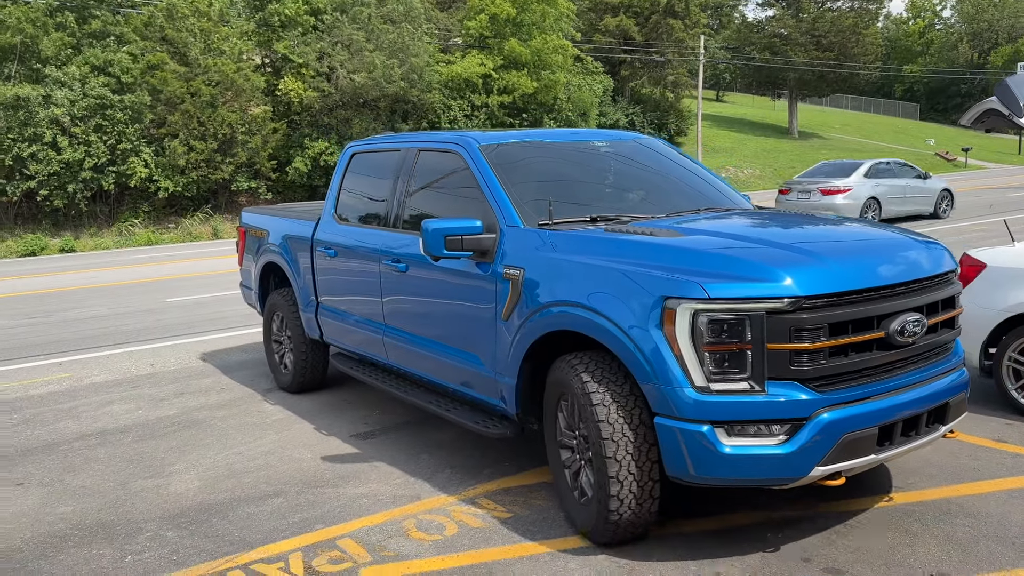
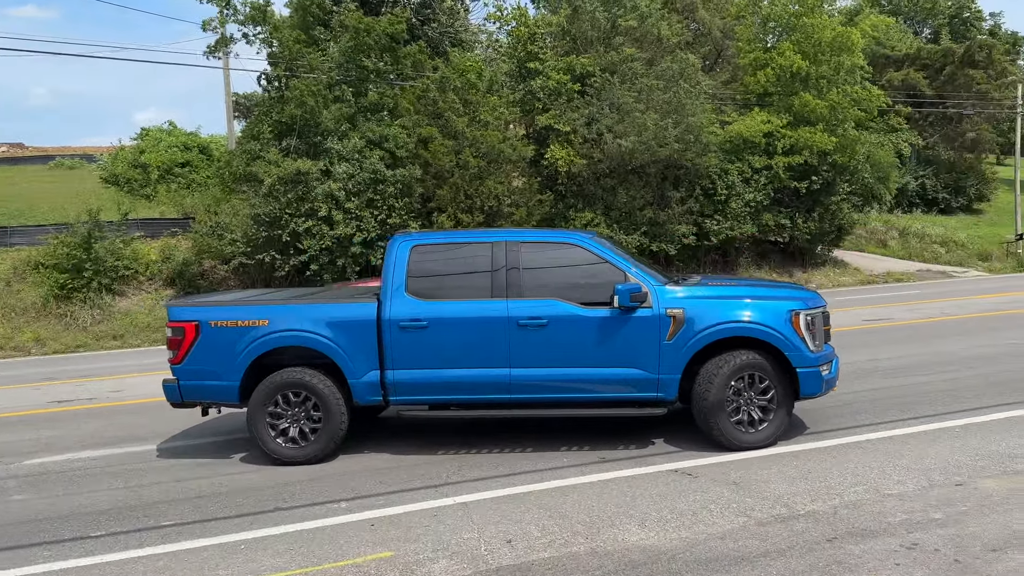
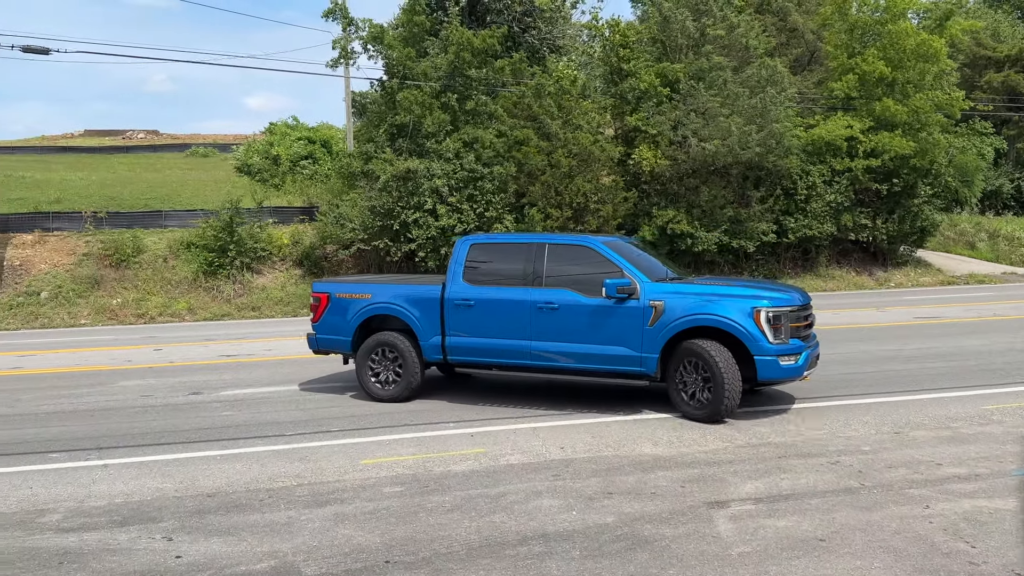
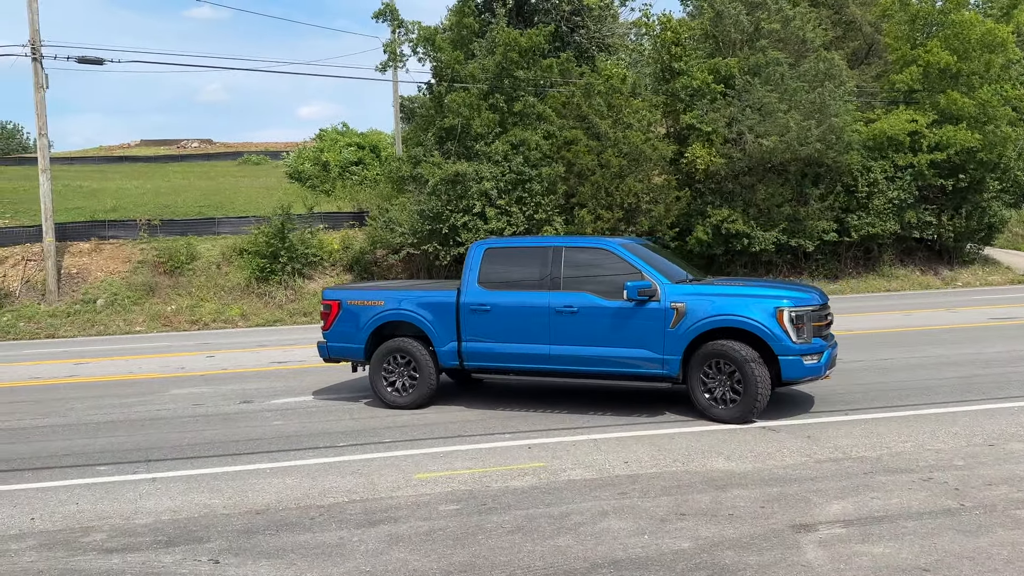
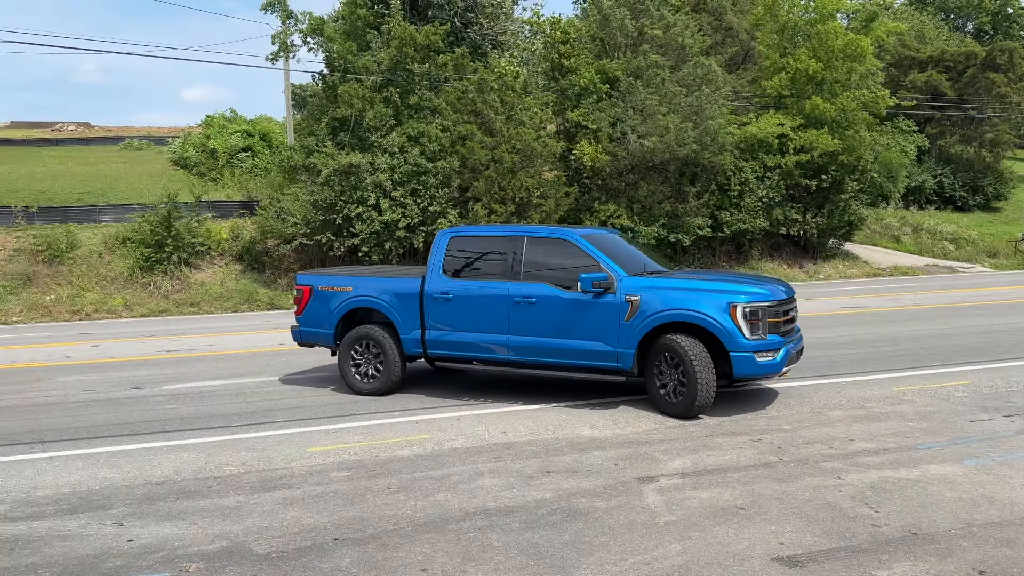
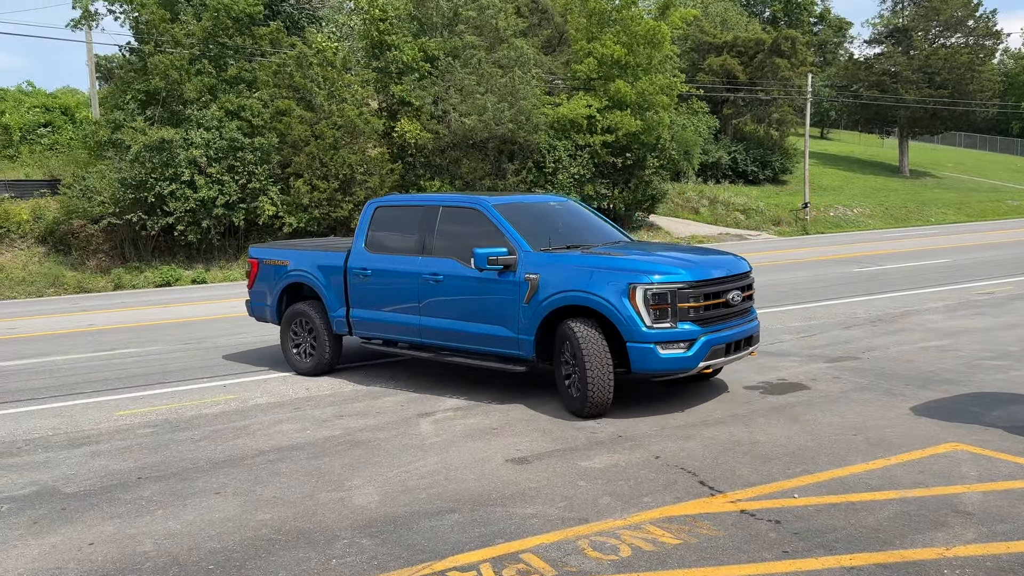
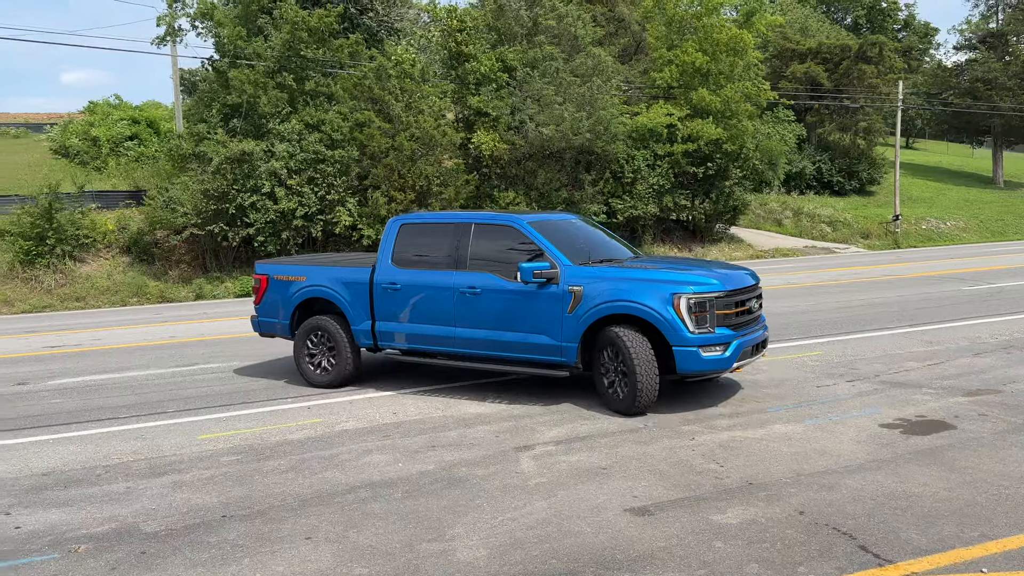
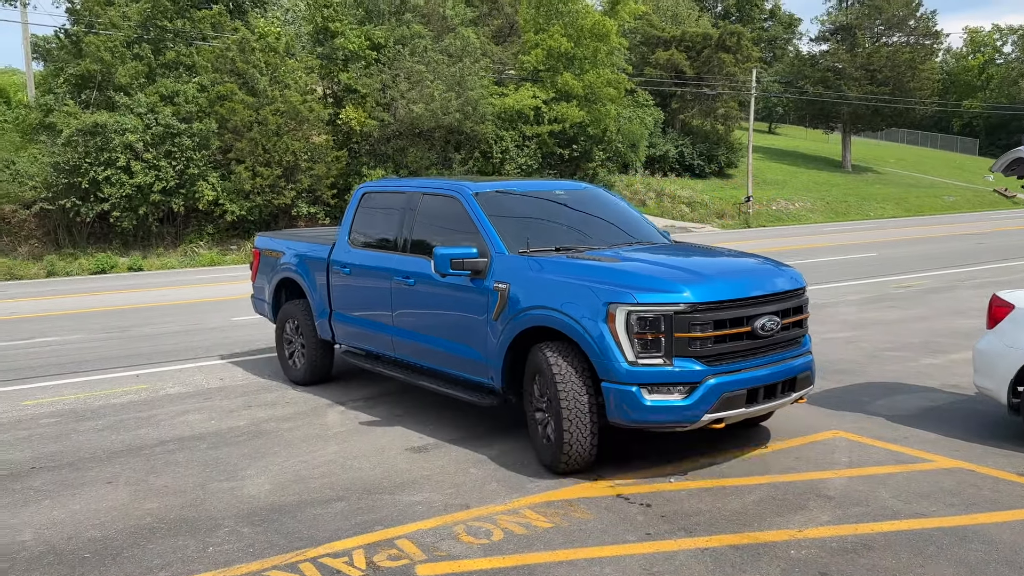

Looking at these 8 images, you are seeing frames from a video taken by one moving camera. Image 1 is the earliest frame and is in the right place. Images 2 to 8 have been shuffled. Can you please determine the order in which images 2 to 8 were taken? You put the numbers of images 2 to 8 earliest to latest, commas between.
8, 6, 7, 5, 3, 4, 2
